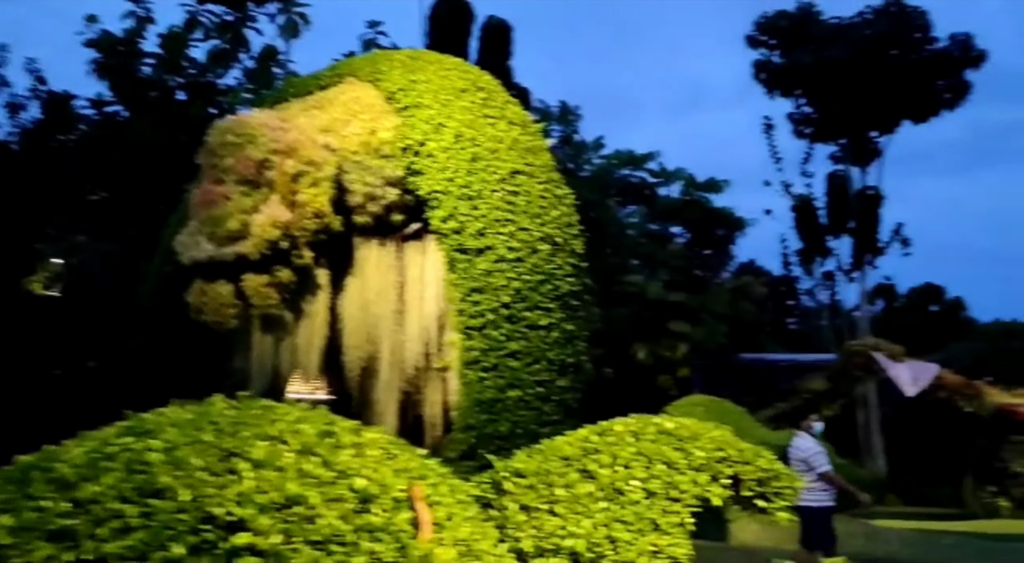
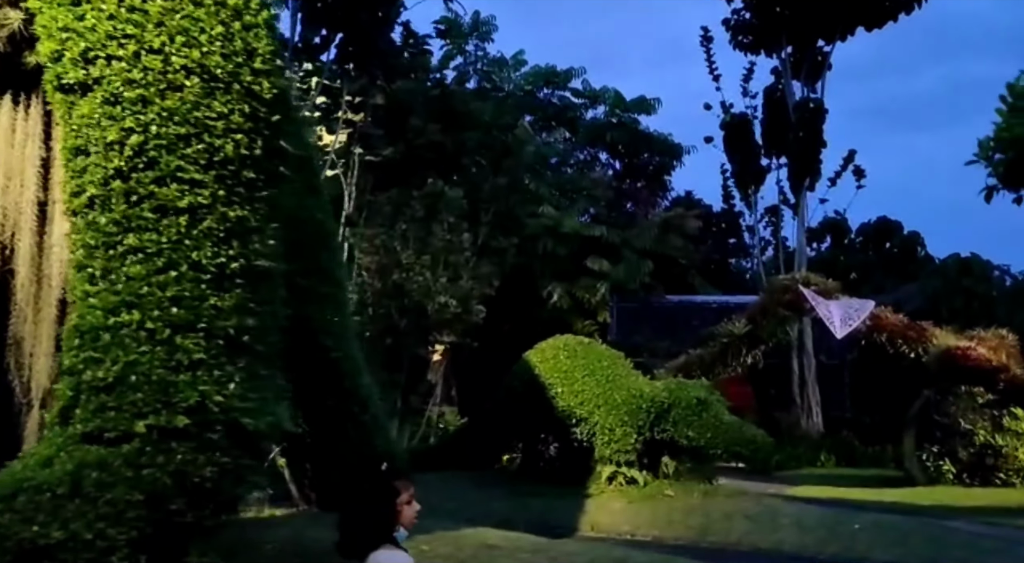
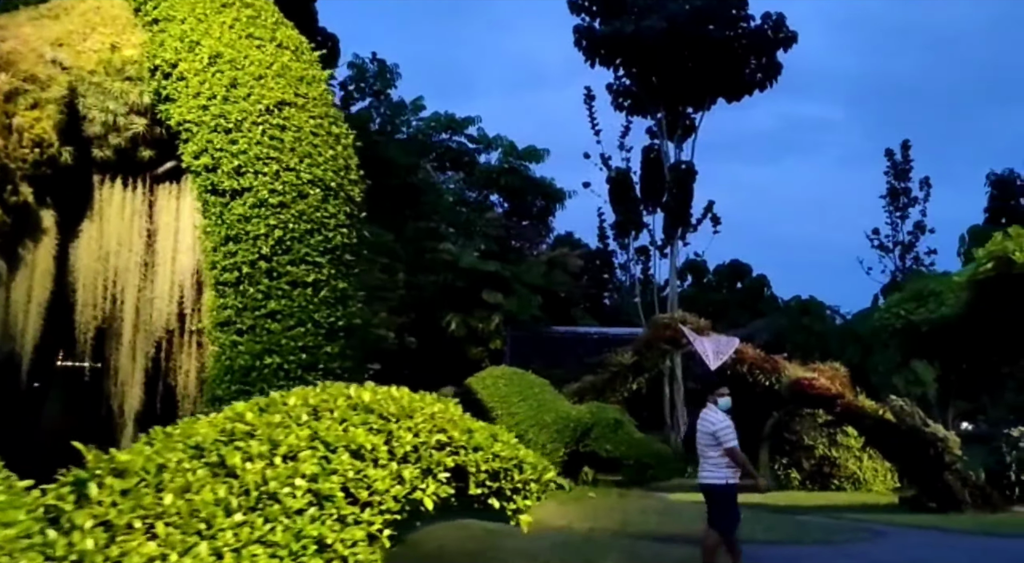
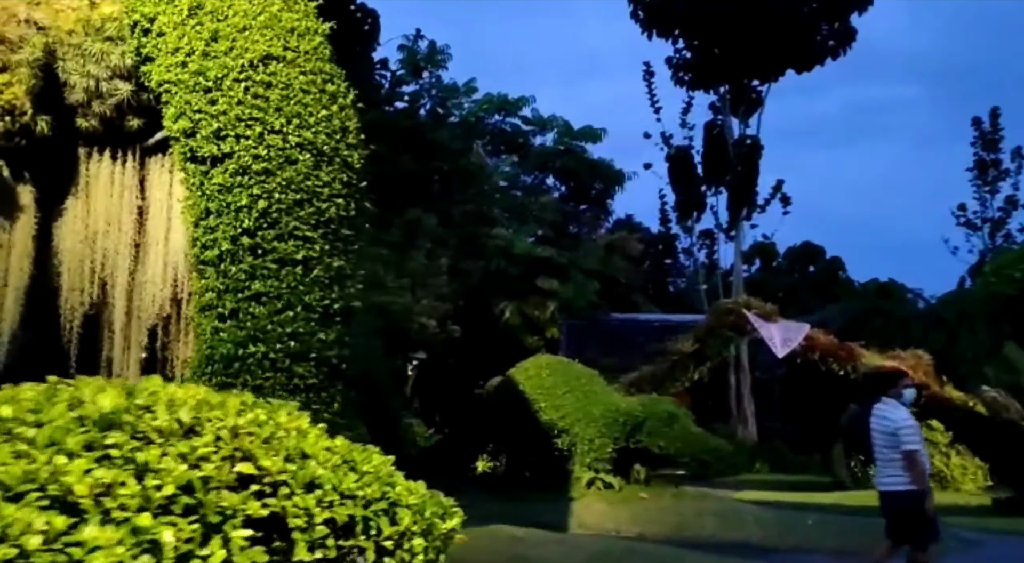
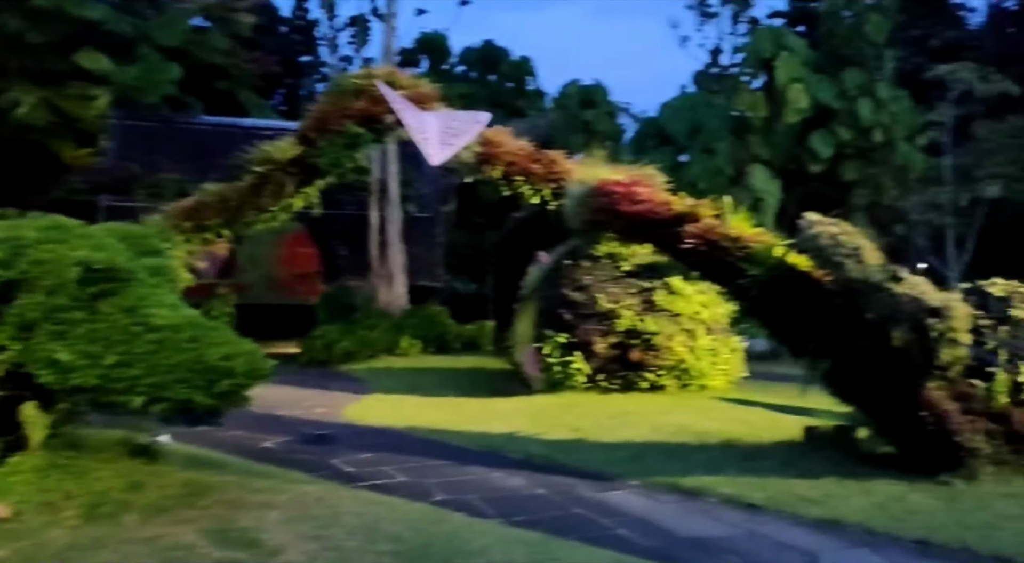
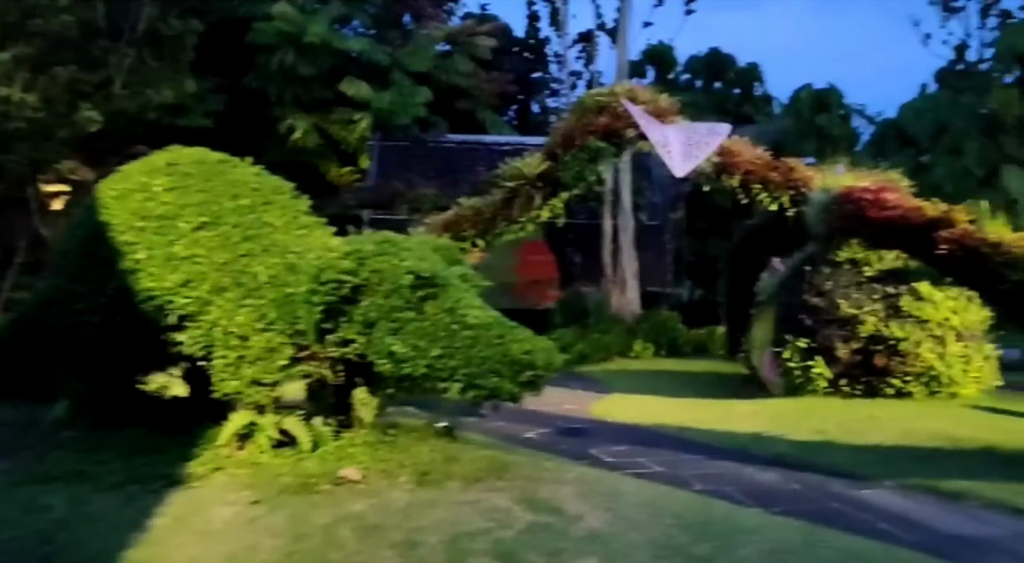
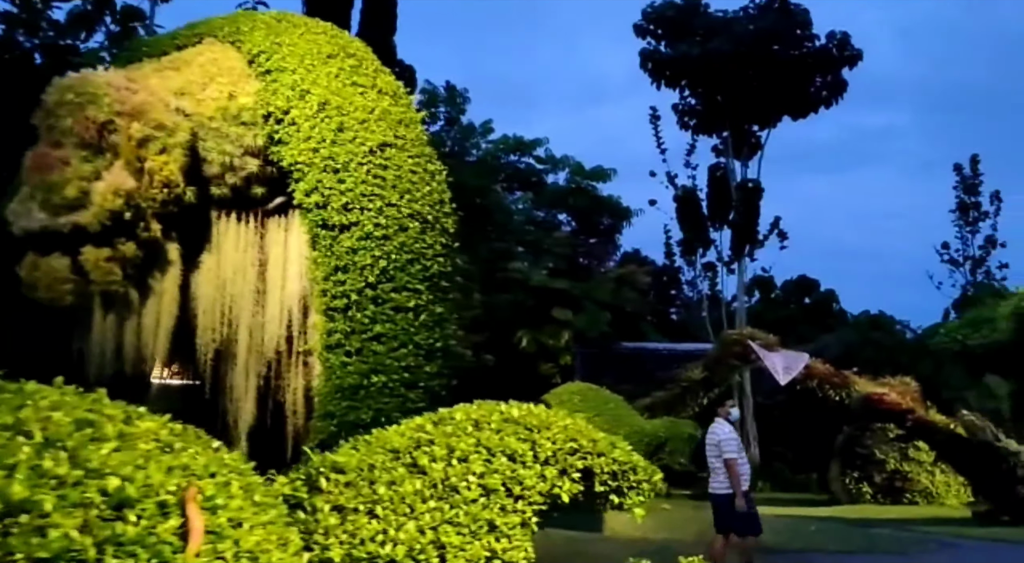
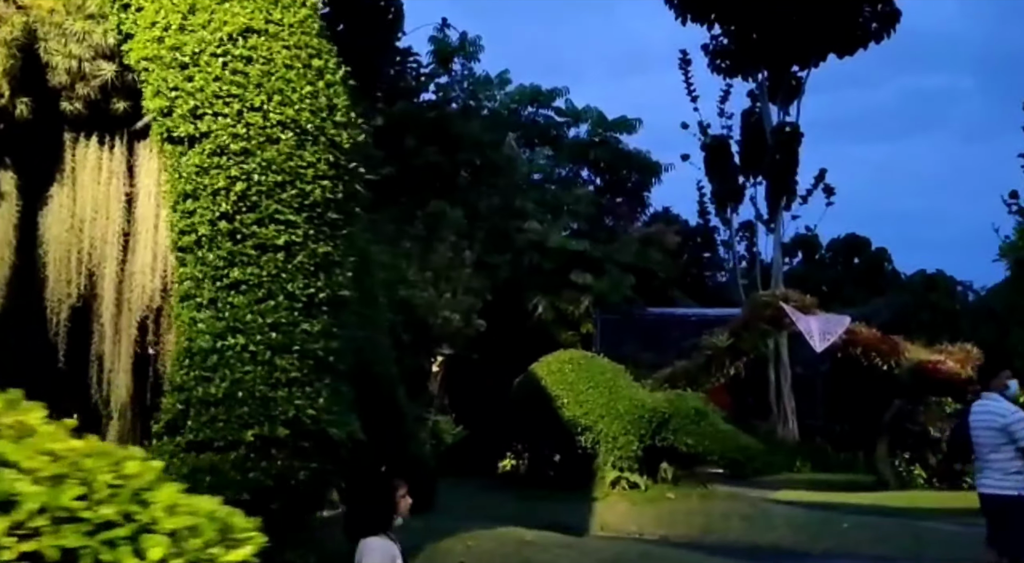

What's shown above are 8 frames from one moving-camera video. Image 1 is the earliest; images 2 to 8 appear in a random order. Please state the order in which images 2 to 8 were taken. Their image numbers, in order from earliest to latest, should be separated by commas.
7, 3, 4, 8, 2, 6, 5
